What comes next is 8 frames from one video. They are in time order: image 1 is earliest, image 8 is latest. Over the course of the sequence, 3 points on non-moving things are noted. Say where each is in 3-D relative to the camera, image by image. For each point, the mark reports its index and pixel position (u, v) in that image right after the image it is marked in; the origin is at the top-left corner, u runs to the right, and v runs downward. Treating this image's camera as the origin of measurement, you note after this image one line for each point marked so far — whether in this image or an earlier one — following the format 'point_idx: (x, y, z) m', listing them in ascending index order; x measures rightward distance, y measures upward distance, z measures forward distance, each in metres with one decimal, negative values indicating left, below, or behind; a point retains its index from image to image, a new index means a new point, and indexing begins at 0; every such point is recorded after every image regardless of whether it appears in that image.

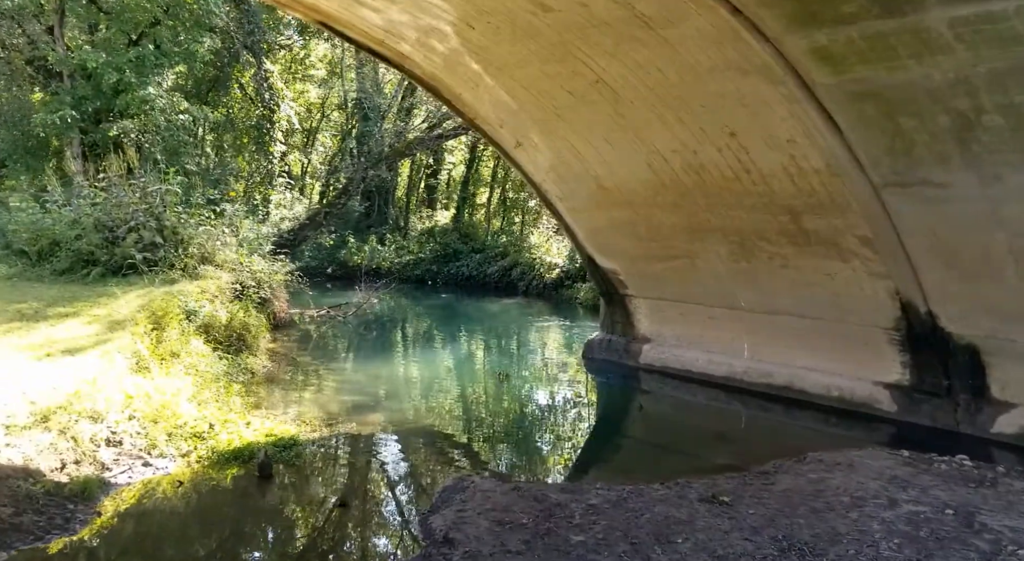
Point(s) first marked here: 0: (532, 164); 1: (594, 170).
0: (+0.2, +1.3, +7.5) m
1: (+0.8, +1.1, +6.9) m
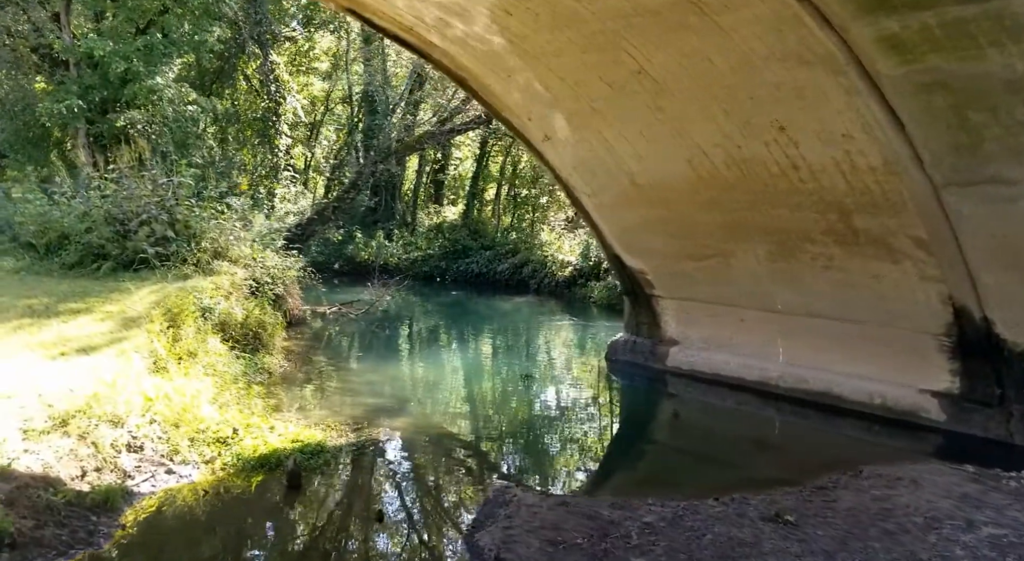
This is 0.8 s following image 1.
0: (+0.5, +1.3, +7.2) m
1: (+1.1, +1.1, +6.6) m
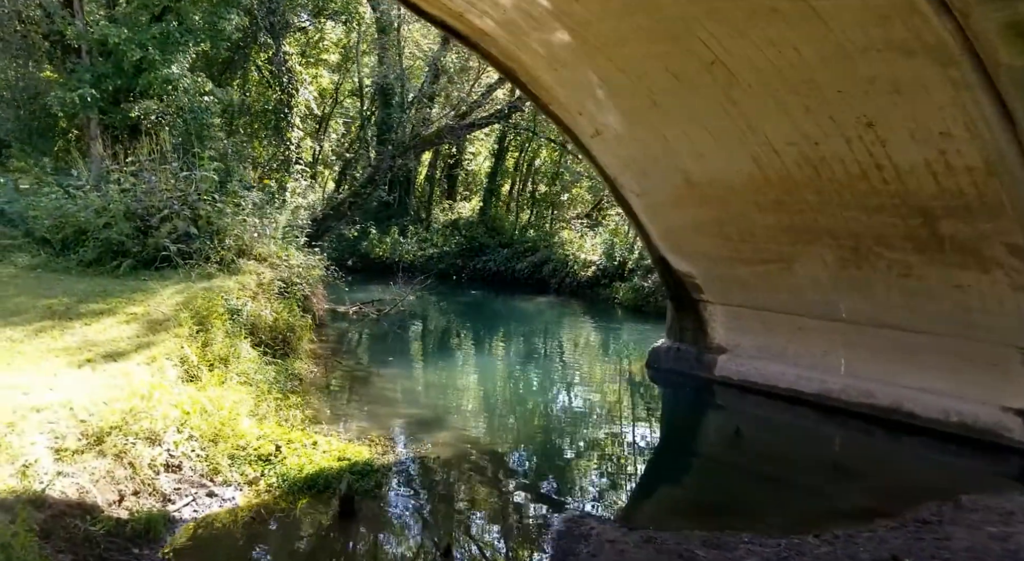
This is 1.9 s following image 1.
0: (+0.9, +1.2, +6.8) m
1: (+1.5, +1.0, +6.3) m
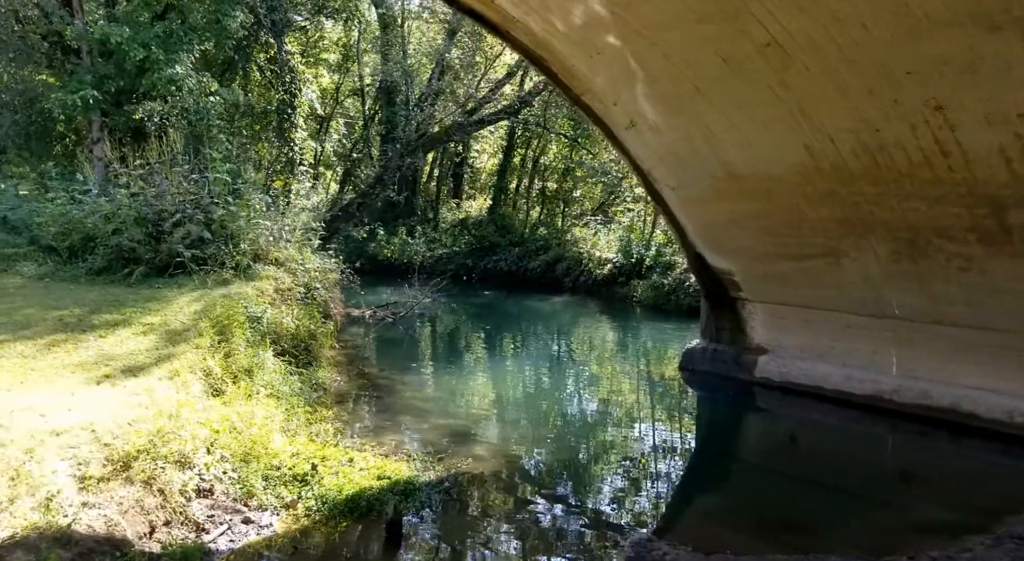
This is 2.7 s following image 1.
0: (+1.2, +1.2, +6.5) m
1: (+1.8, +1.1, +5.9) m
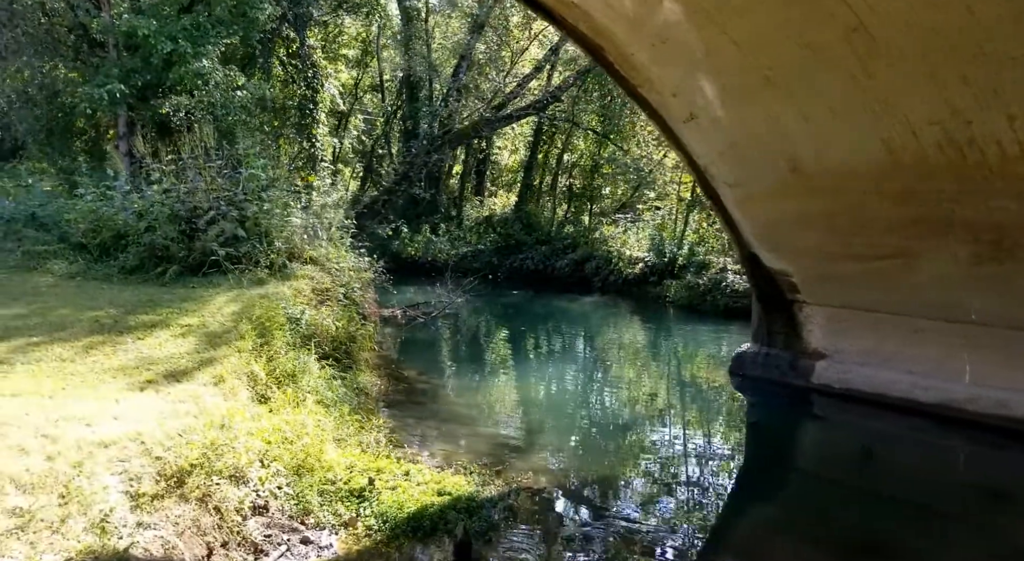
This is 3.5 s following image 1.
0: (+1.6, +1.2, +6.2) m
1: (+2.3, +1.0, +5.6) m
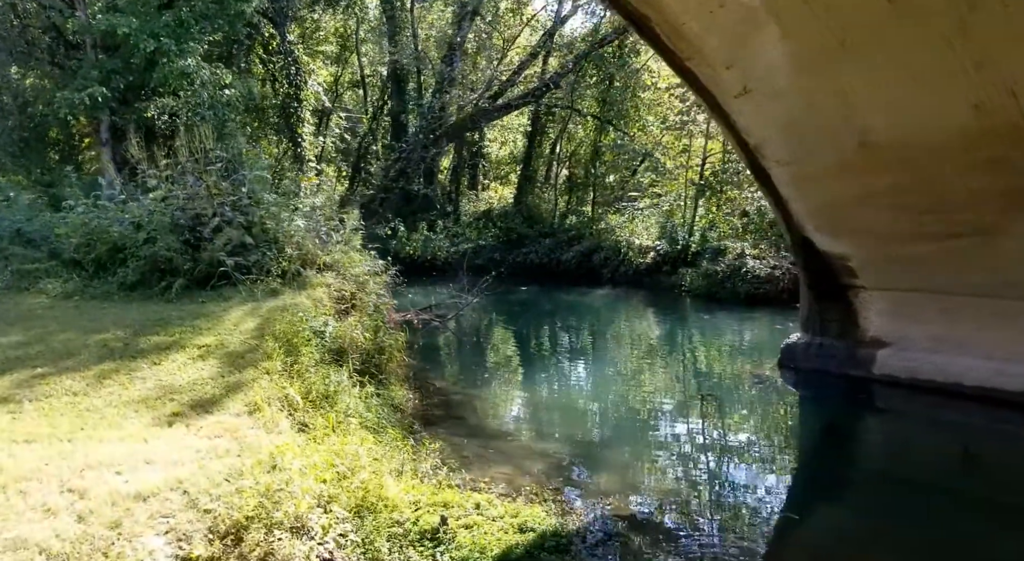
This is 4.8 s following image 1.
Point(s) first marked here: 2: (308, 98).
0: (+1.9, +1.3, +5.8) m
1: (+2.6, +1.1, +5.2) m
2: (-4.3, +4.0, +15.4) m
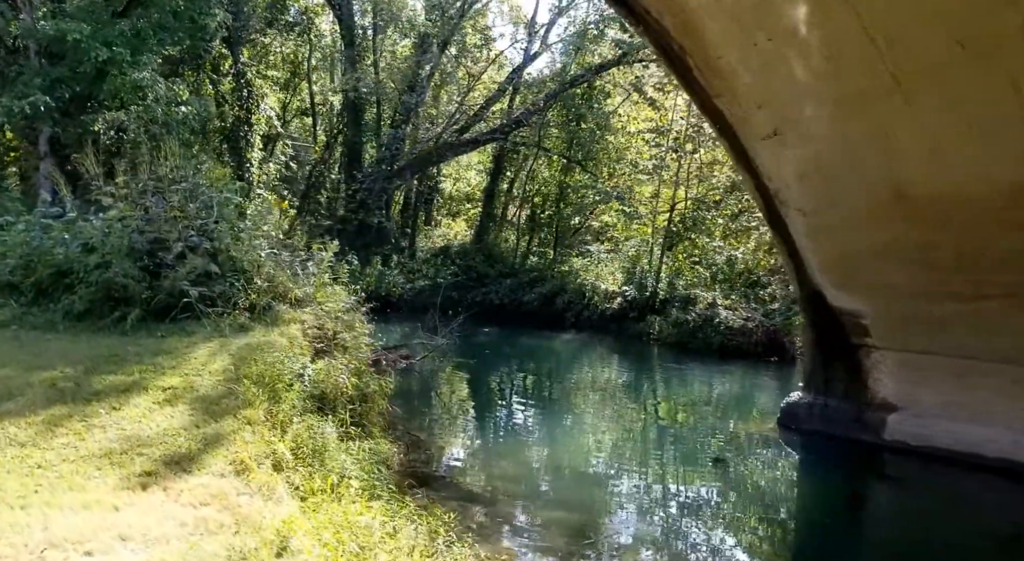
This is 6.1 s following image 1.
0: (+2.0, +0.9, +5.6) m
1: (+2.7, +0.7, +5.1) m
2: (-5.0, +3.3, +14.8) m
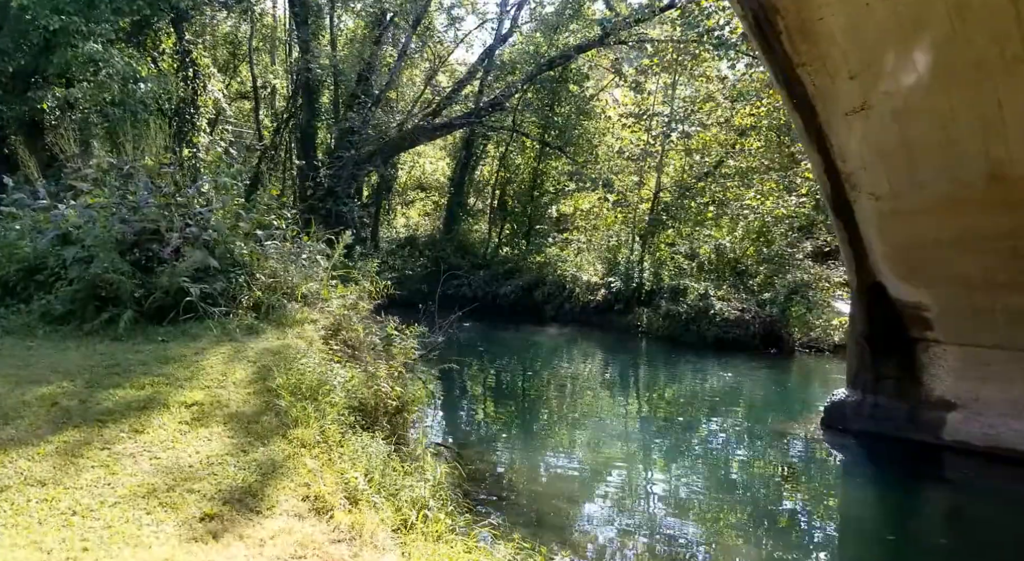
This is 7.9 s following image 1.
0: (+2.4, +0.9, +5.3) m
1: (+3.1, +0.8, +4.8) m
2: (-5.5, +3.4, +13.7) m
